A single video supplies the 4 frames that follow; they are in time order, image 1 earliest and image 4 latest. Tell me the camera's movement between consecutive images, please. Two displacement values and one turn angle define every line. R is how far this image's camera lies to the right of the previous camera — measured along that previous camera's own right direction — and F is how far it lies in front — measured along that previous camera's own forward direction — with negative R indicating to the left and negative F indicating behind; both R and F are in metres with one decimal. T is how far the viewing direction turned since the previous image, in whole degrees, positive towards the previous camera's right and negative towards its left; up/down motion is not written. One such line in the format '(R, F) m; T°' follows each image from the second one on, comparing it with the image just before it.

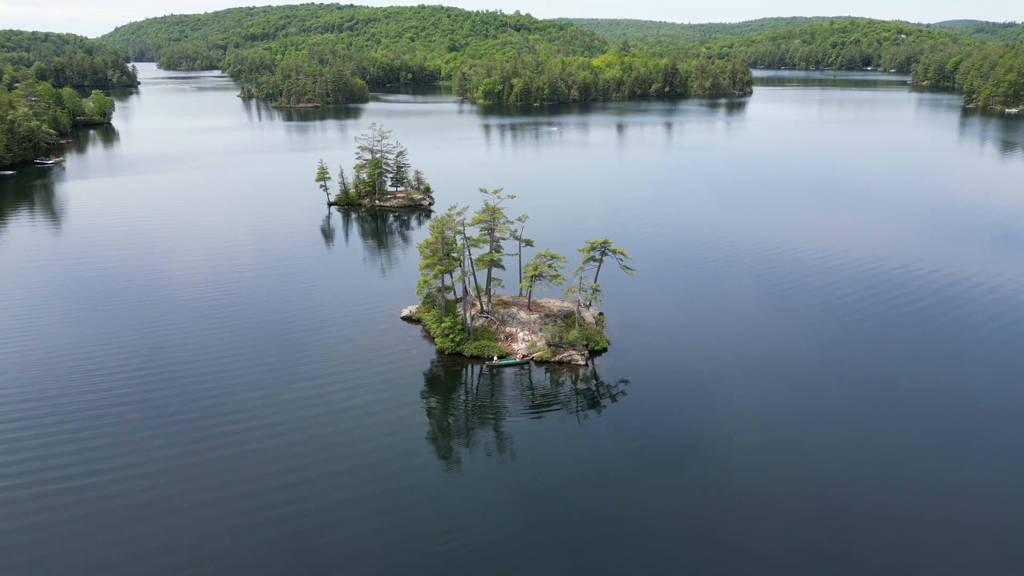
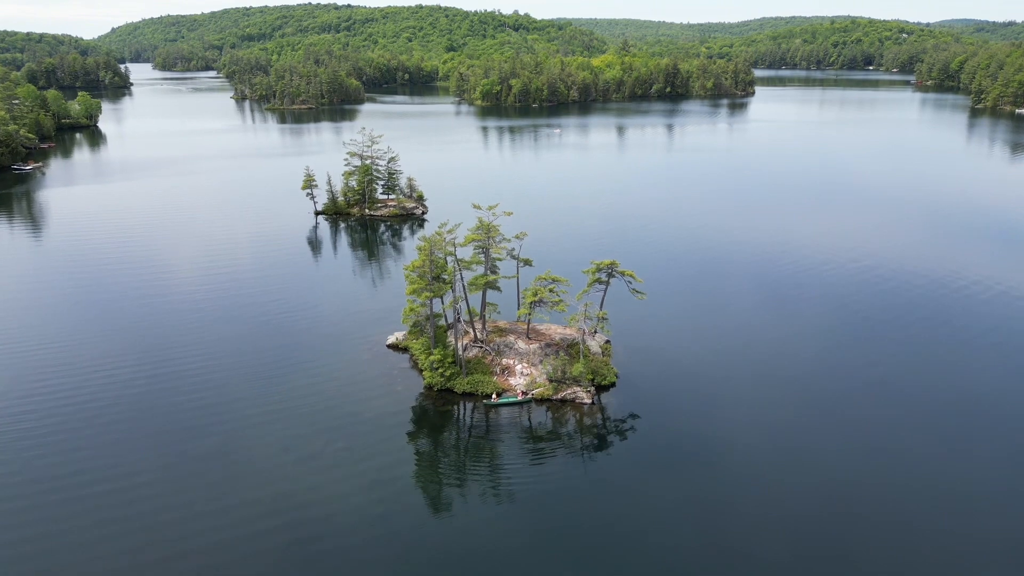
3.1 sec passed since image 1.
(+0.1, +2.3) m; 0°
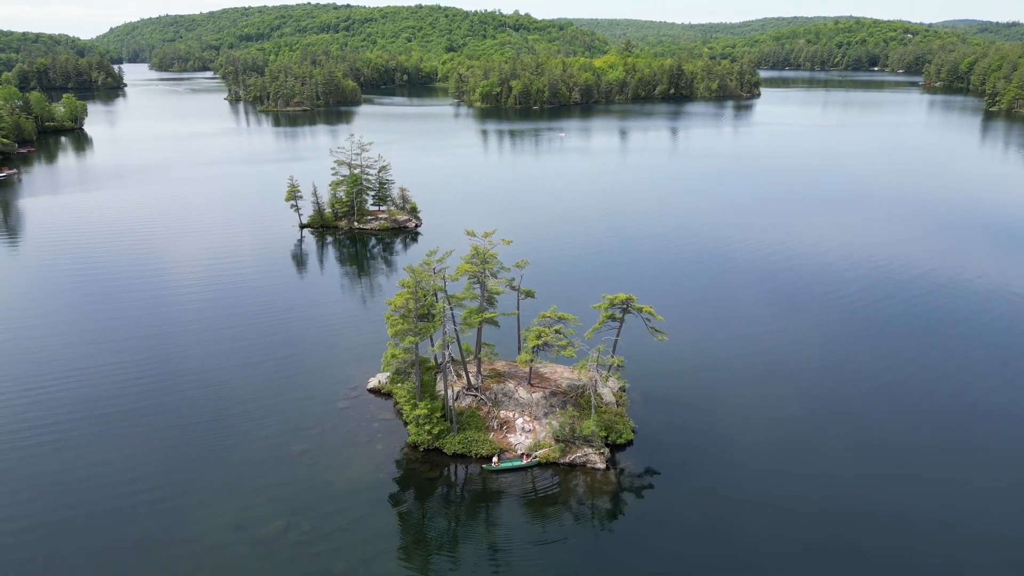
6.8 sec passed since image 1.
(0.0, +2.9) m; 0°
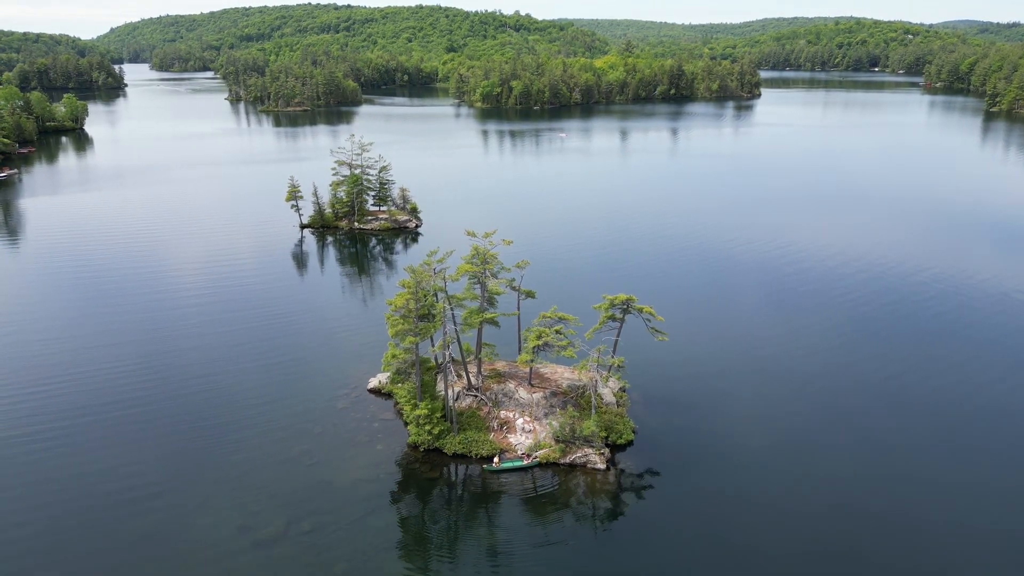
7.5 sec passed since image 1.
(0.0, 0.0) m; 0°
